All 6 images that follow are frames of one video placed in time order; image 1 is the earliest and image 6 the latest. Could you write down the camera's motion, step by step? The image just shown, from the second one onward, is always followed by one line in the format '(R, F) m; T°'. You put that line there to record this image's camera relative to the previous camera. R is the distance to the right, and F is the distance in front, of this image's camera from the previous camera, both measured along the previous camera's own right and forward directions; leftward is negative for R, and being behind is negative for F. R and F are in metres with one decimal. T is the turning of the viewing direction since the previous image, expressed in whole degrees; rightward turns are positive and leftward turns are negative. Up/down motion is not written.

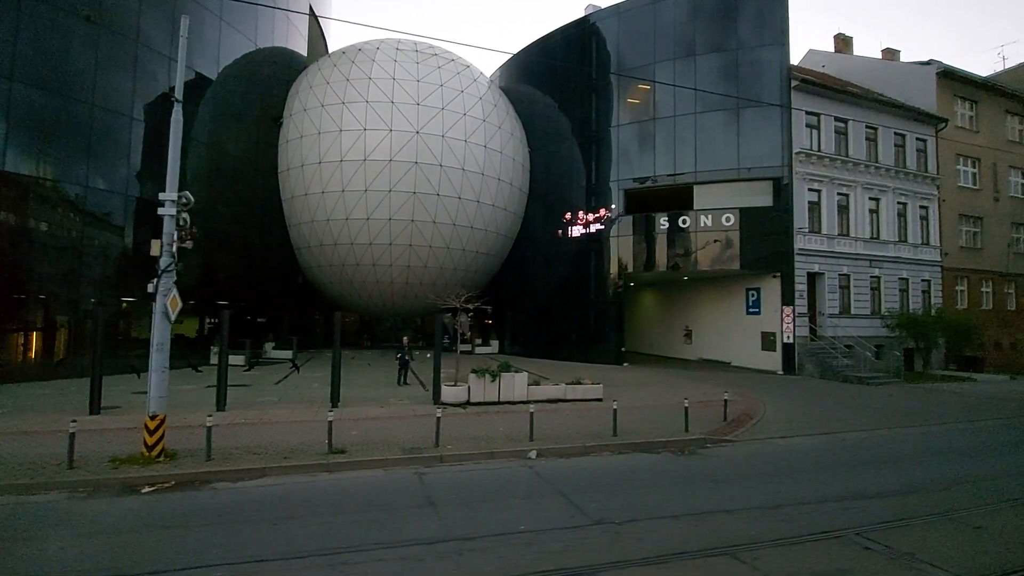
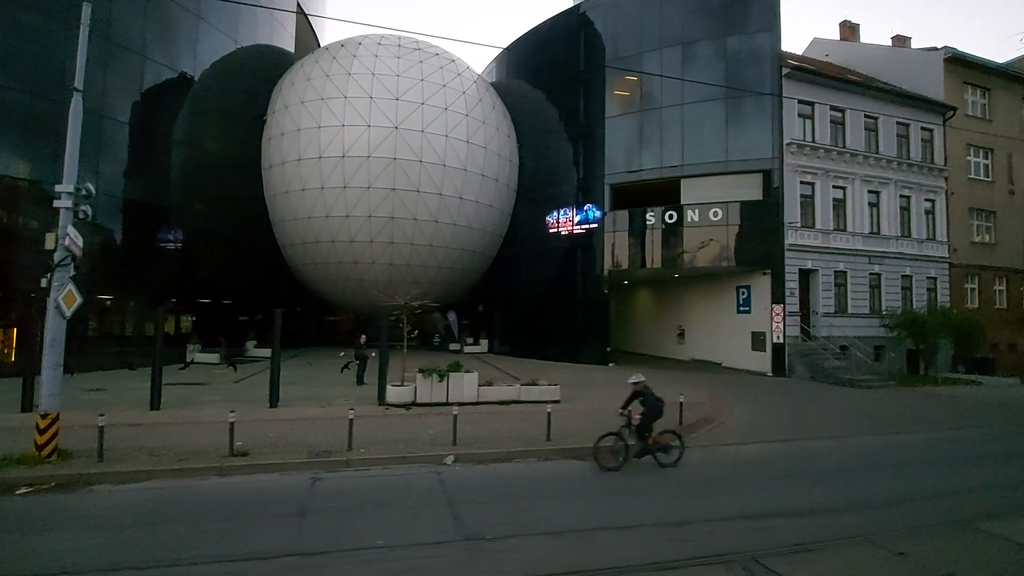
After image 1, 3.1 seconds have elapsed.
(+1.9, +0.7) m; -2°
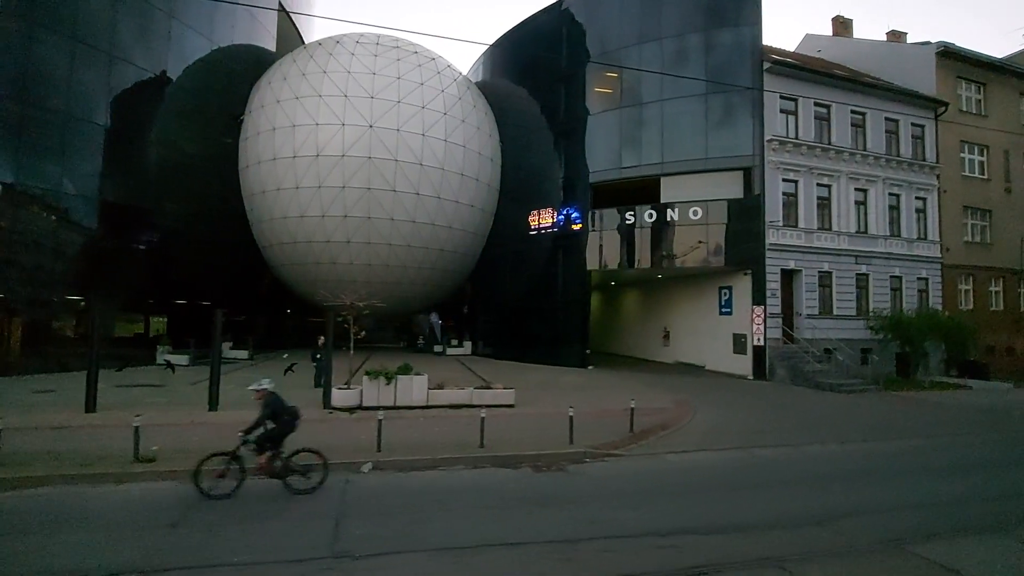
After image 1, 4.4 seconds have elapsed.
(+1.5, +0.6) m; -1°
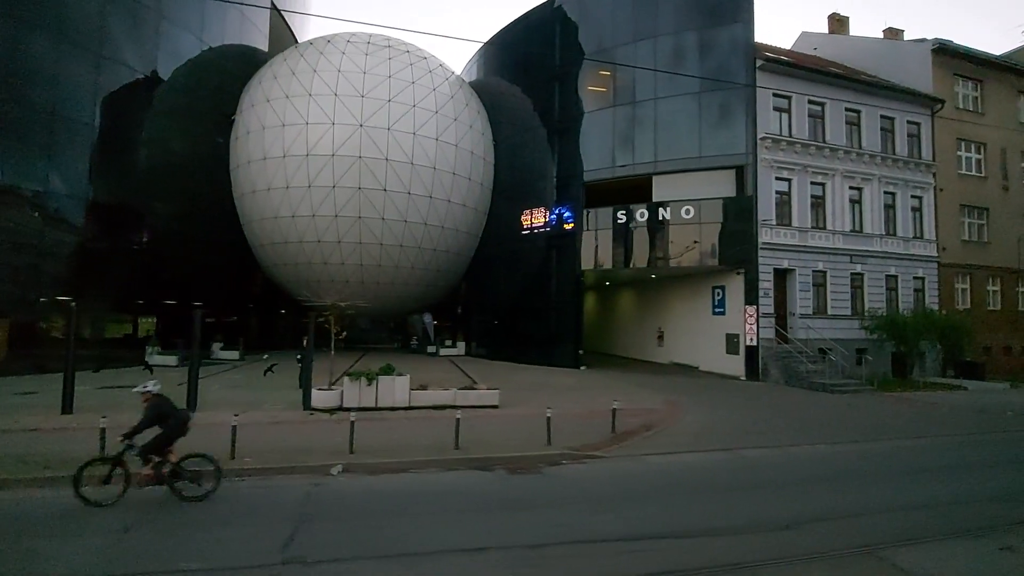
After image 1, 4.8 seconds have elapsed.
(+0.5, +0.2) m; 0°
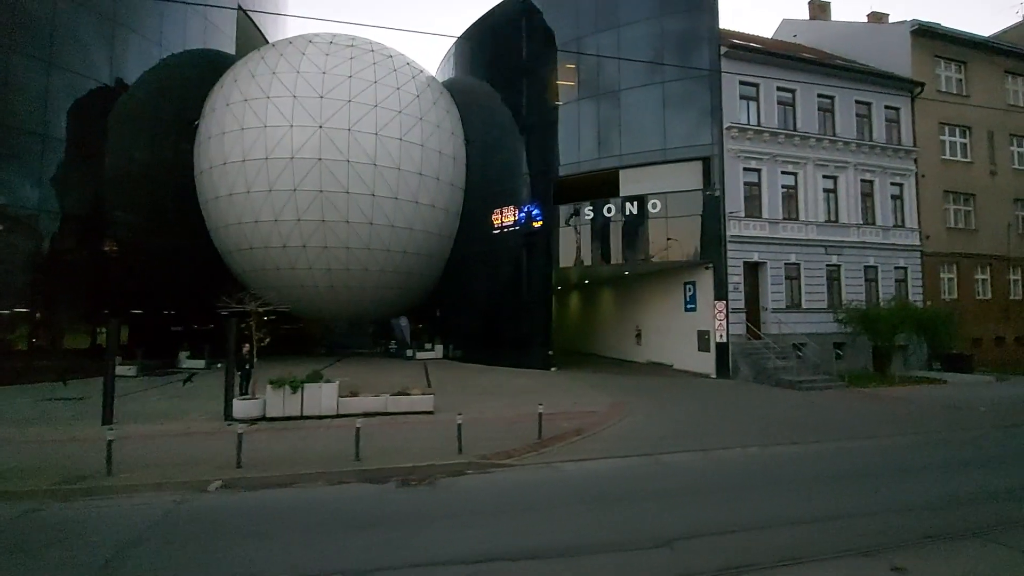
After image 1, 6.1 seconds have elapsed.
(+2.0, +0.7) m; -1°
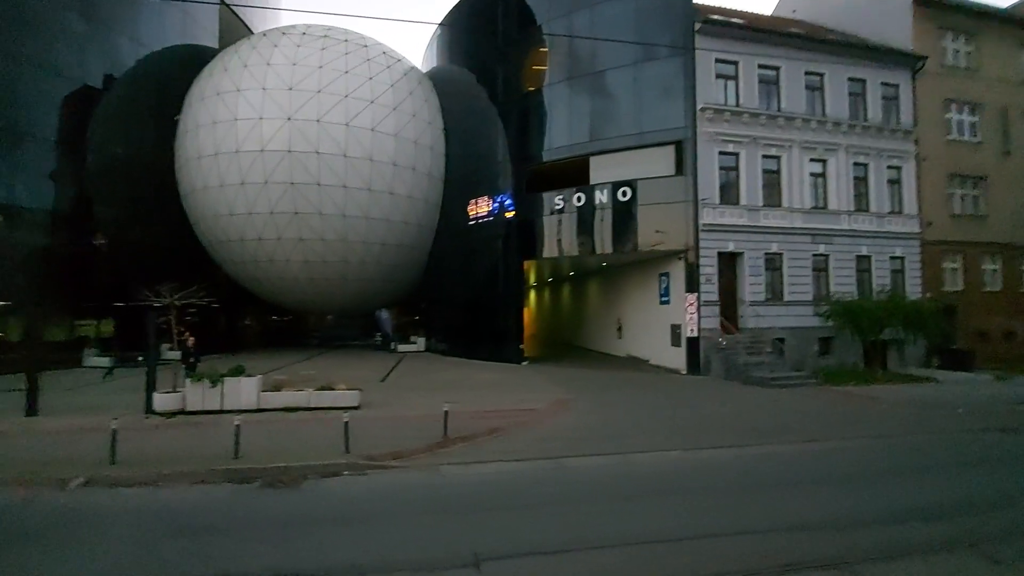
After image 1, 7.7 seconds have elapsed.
(+2.6, +0.7) m; -4°
